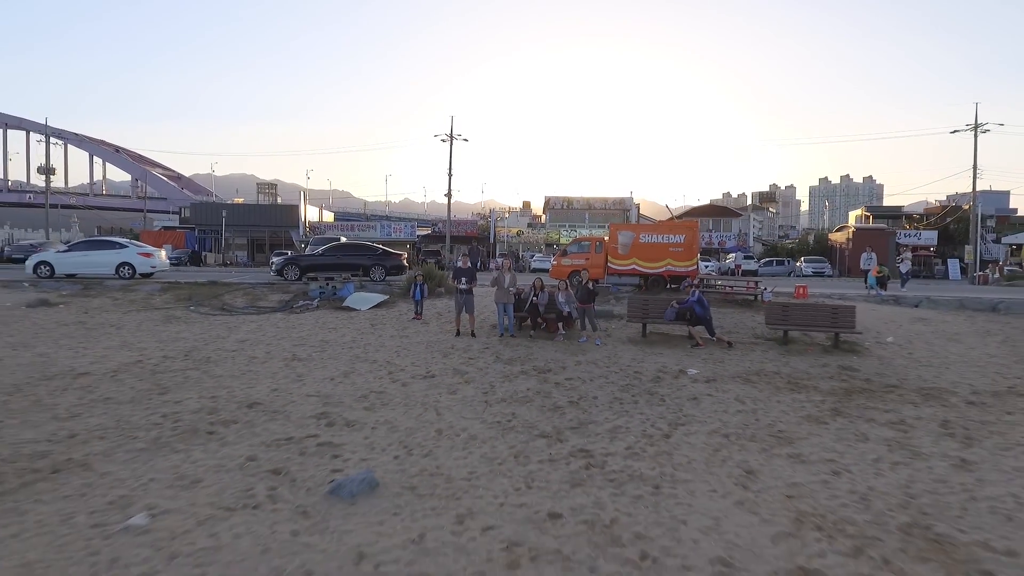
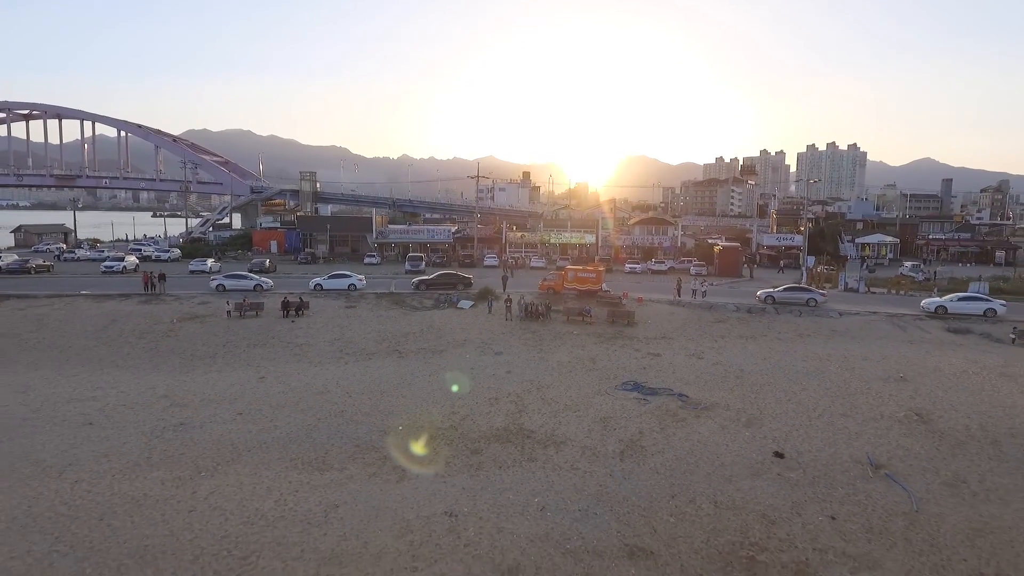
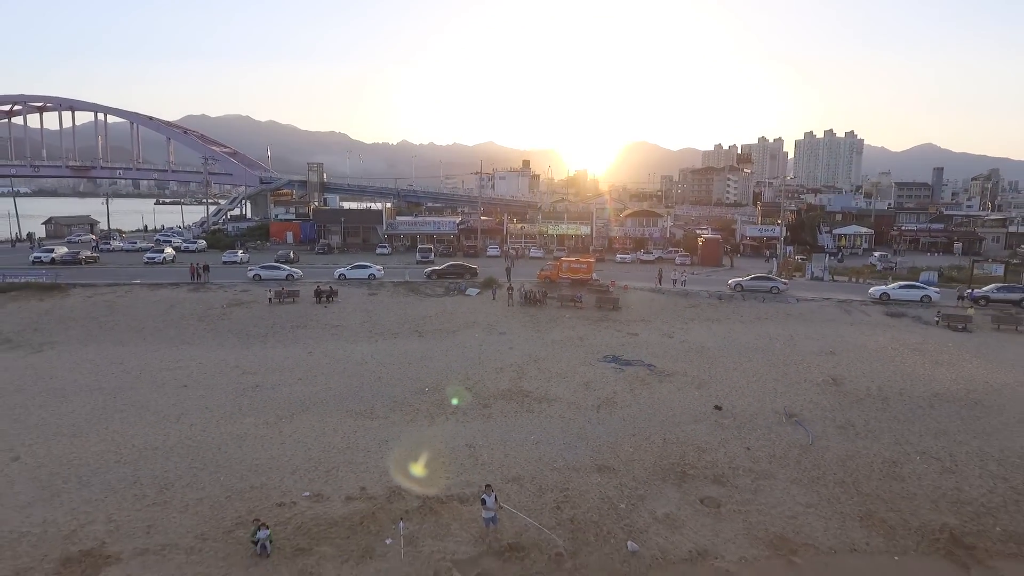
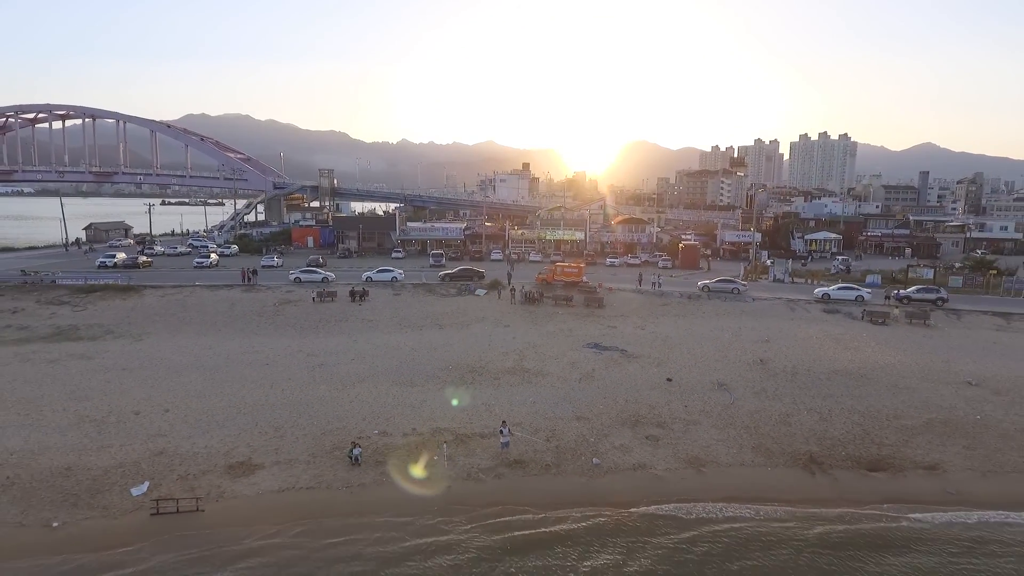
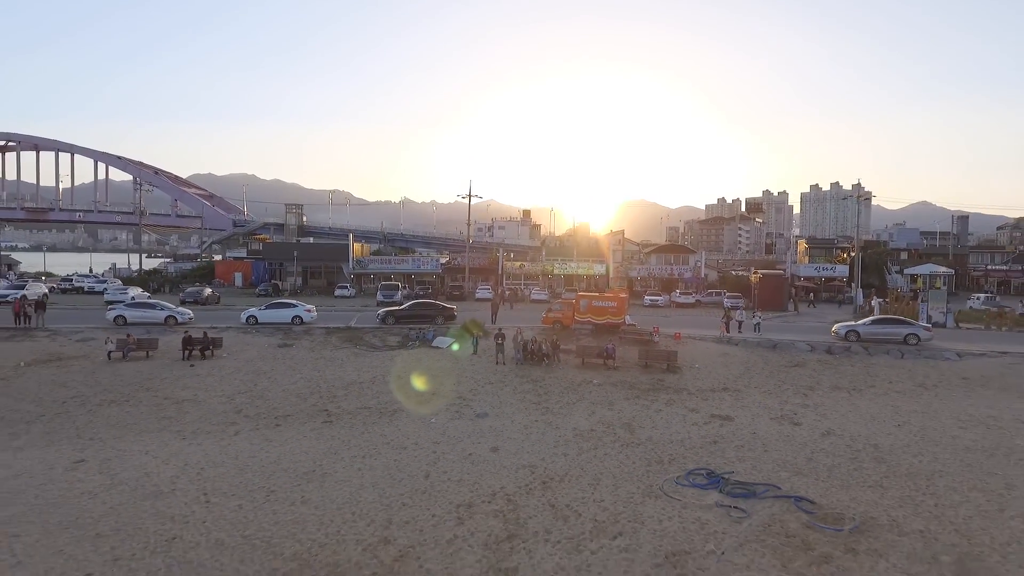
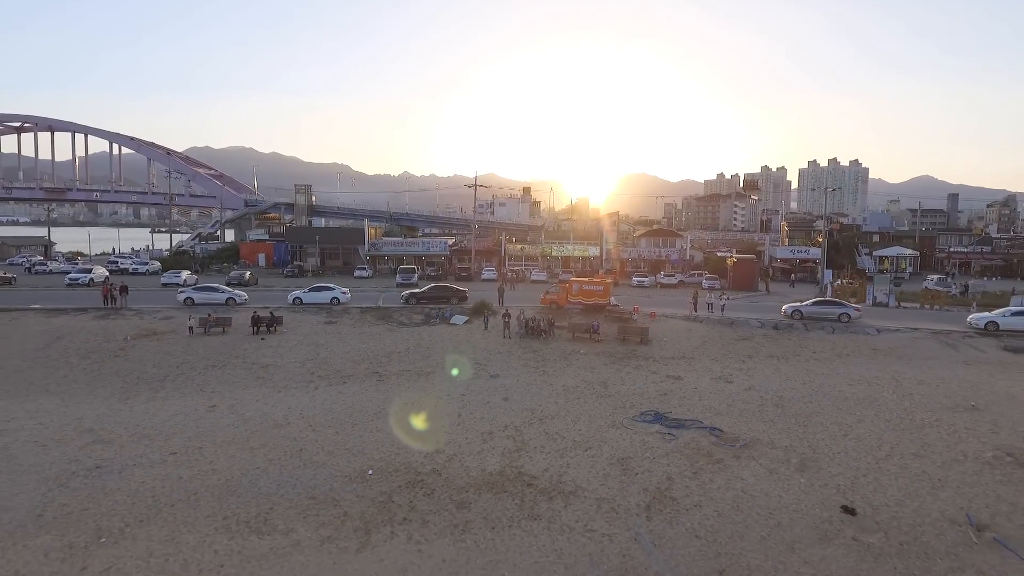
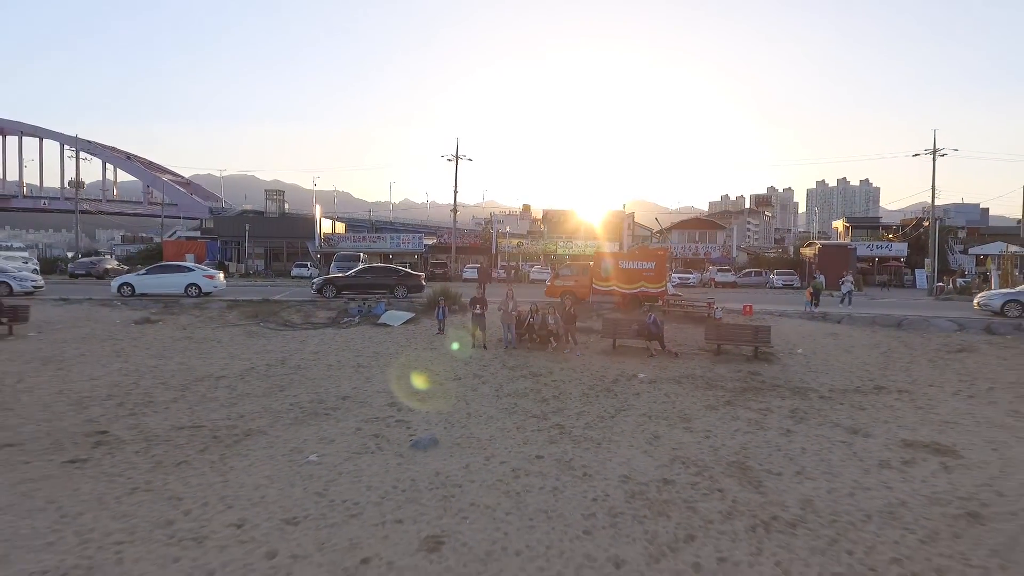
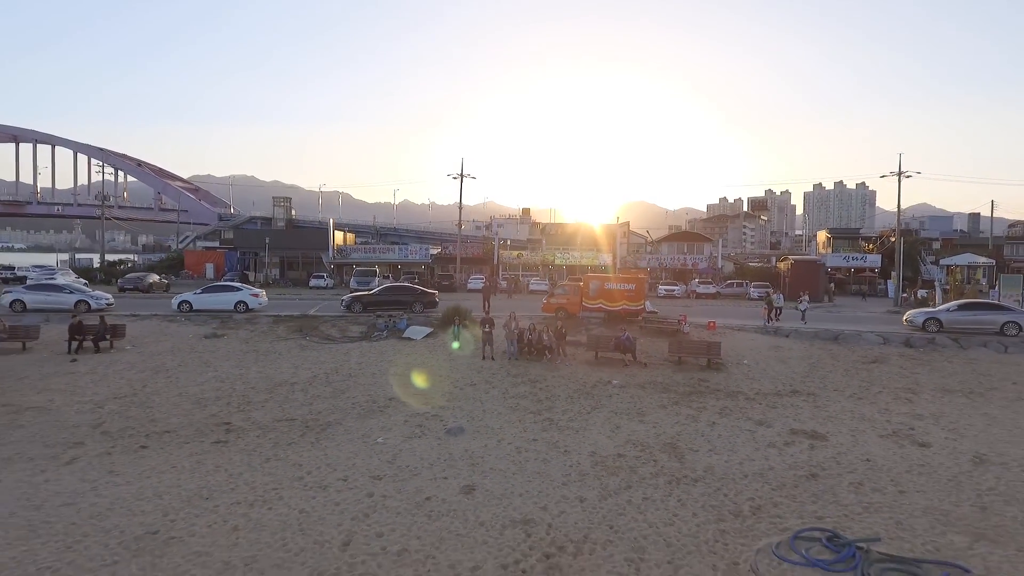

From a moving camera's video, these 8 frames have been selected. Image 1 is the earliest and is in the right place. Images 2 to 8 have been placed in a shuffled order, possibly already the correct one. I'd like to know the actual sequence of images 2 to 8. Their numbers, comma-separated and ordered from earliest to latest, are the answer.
7, 8, 5, 6, 2, 3, 4
